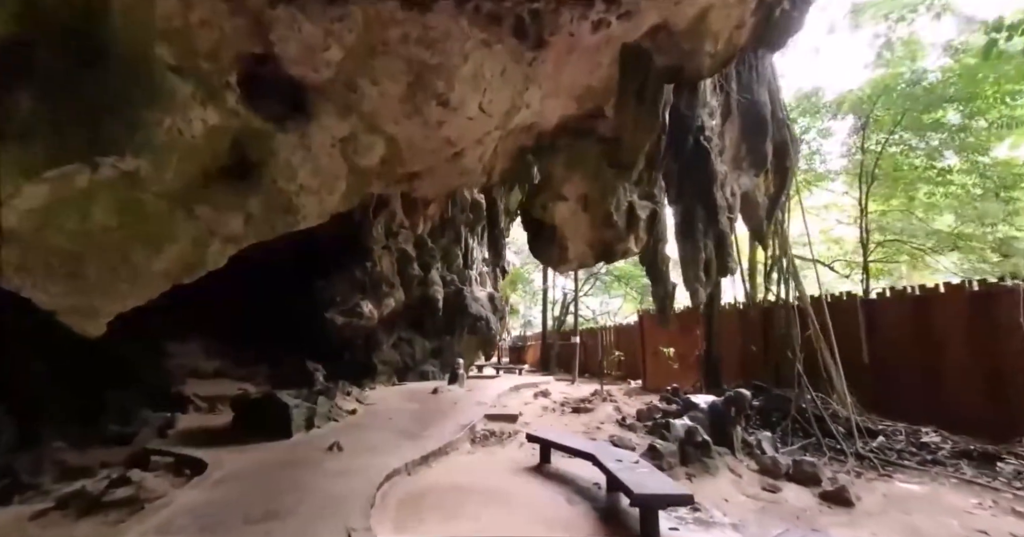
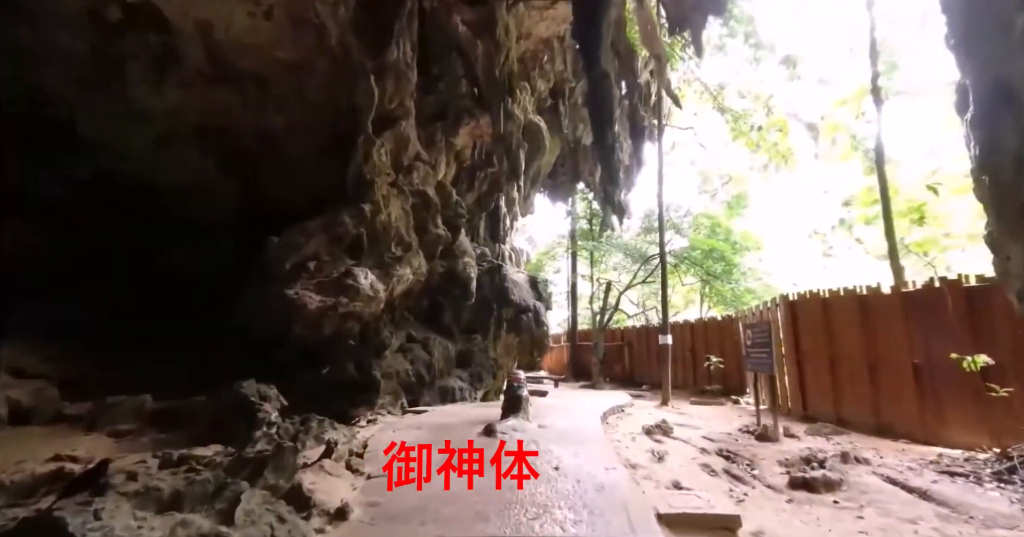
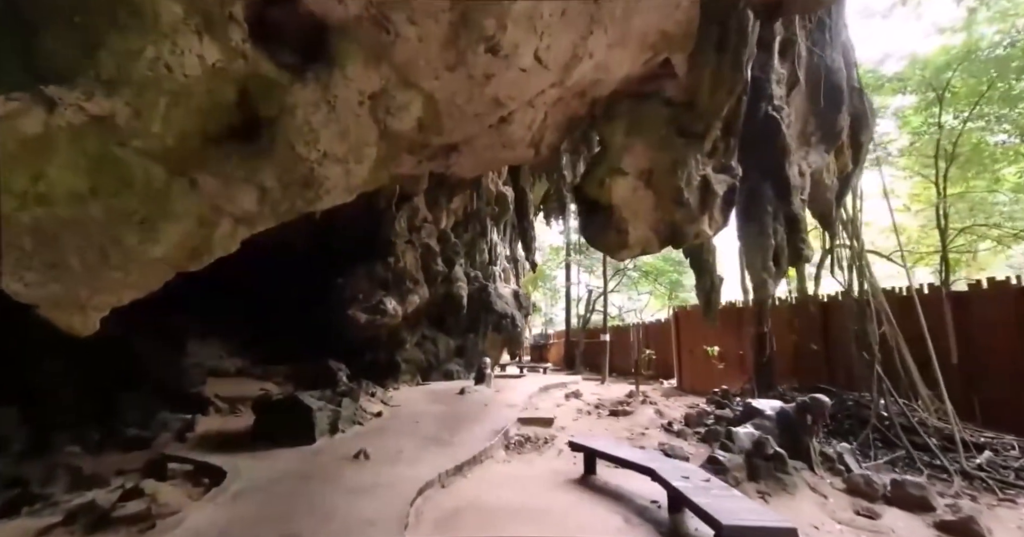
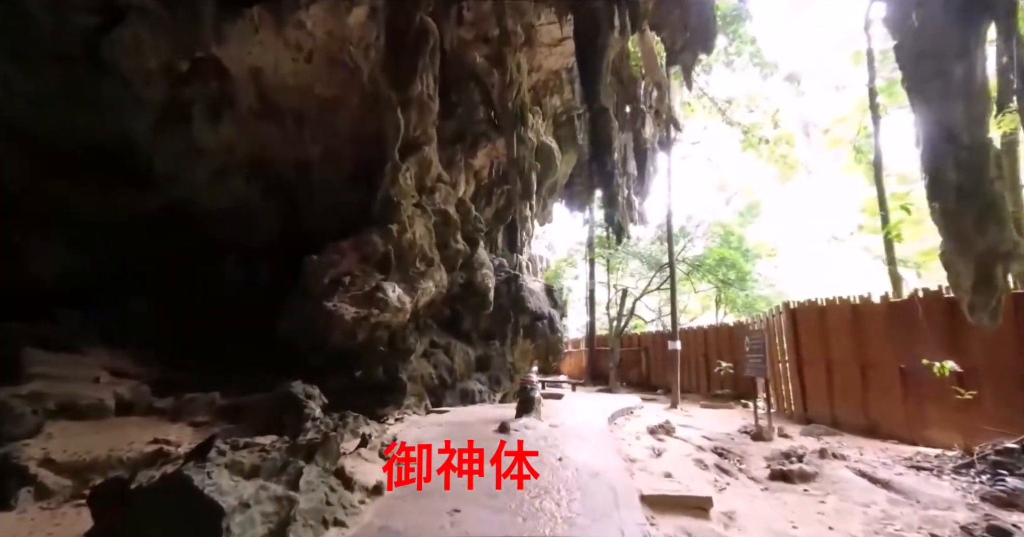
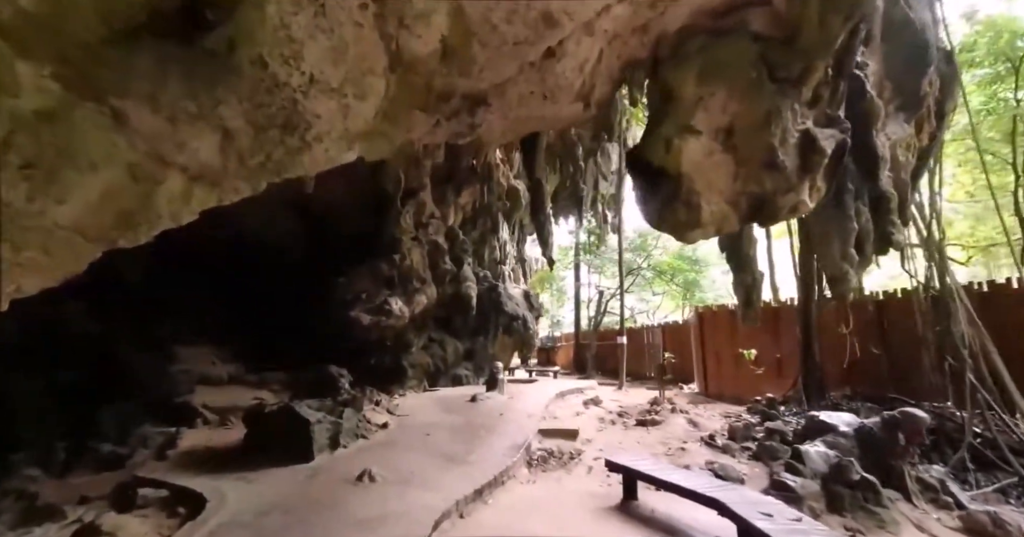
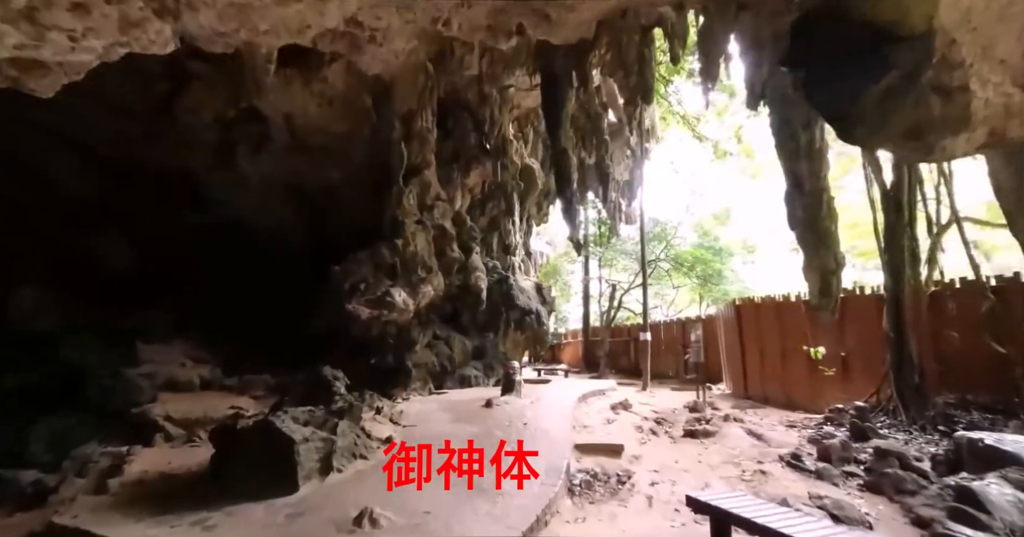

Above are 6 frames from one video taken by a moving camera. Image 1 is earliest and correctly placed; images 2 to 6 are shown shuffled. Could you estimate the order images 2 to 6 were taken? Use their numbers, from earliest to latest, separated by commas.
3, 5, 6, 4, 2
